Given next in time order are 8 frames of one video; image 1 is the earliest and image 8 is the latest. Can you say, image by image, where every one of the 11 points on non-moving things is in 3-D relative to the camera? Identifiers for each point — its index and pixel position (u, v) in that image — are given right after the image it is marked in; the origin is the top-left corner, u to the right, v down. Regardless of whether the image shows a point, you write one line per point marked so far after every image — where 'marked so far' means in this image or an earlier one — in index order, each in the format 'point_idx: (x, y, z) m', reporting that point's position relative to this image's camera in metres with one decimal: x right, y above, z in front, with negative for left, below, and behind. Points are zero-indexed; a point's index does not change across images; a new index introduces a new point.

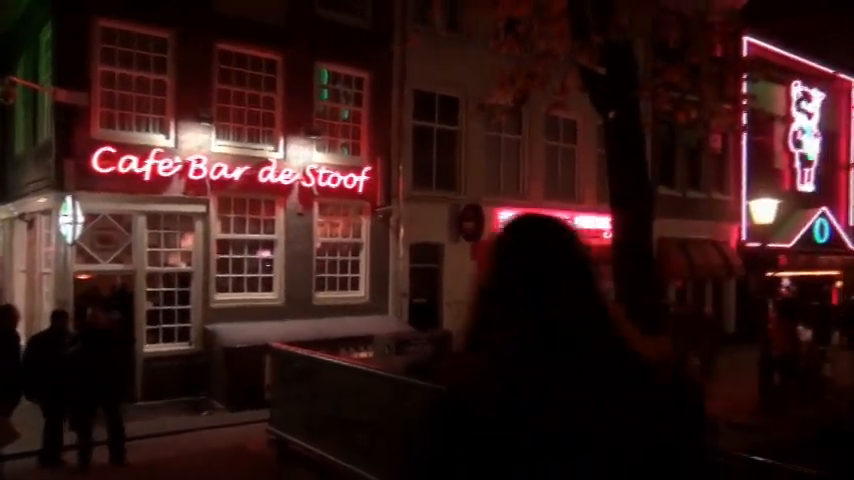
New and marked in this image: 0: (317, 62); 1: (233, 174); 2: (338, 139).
0: (-3.0, +4.8, +18.6) m
1: (-4.9, +1.6, +17.0) m
2: (-2.5, +2.8, +19.1) m
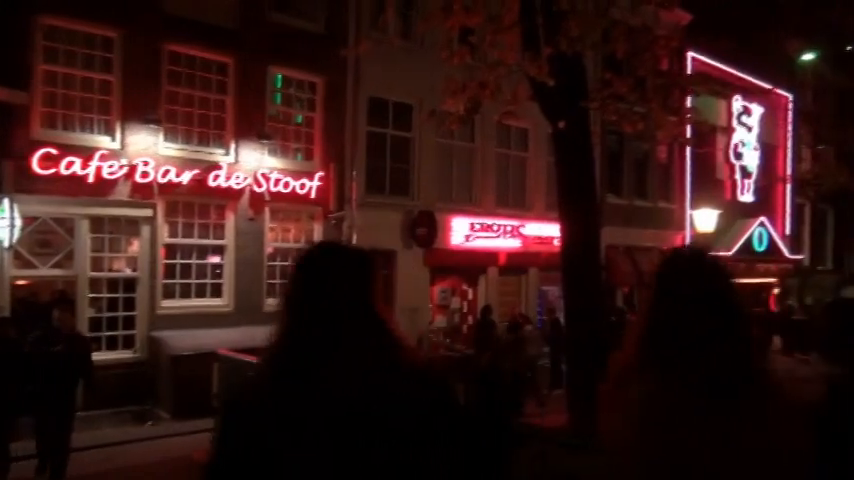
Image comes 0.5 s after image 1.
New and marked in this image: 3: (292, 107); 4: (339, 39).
0: (-4.2, +4.7, +18.4) m
1: (-6.0, +1.5, +16.7) m
2: (-3.8, +2.6, +18.9) m
3: (-3.7, +3.7, +19.0) m
4: (-2.5, +5.8, +19.7) m
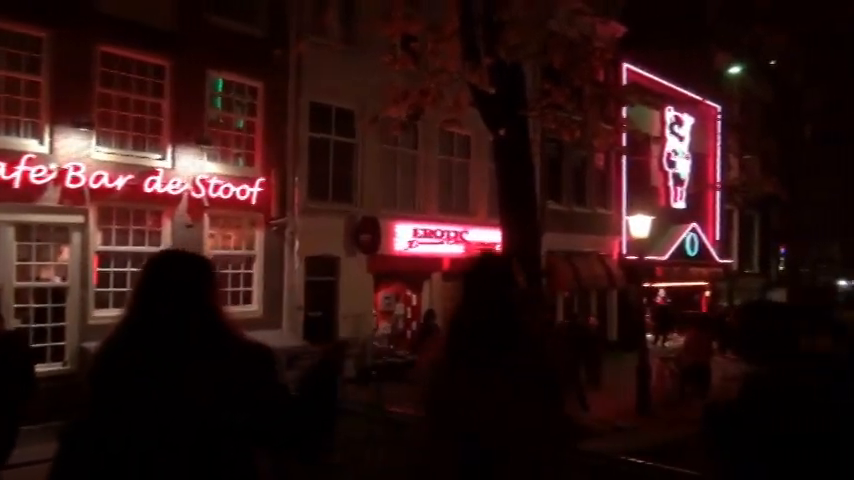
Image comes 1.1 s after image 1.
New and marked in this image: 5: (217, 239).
0: (-5.7, +4.5, +18.1) m
1: (-7.4, +1.4, +16.2) m
2: (-5.3, +2.4, +18.6) m
3: (-5.3, +3.5, +18.7) m
4: (-4.2, +5.6, +19.5) m
5: (-5.7, 0.0, +18.5) m
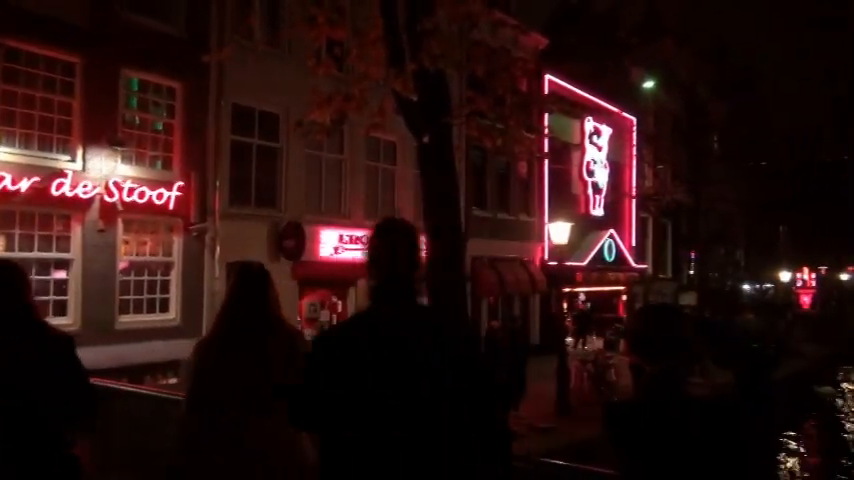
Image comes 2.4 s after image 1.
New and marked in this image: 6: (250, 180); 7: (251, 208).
0: (-7.7, +4.3, +17.4) m
1: (-9.1, +1.2, +15.3) m
2: (-7.3, +2.3, +17.9) m
3: (-7.3, +3.3, +18.0) m
4: (-6.3, +5.4, +19.0) m
5: (-7.7, -0.1, +17.7) m
6: (-5.1, +1.7, +19.8) m
7: (-5.1, +0.9, +19.7) m
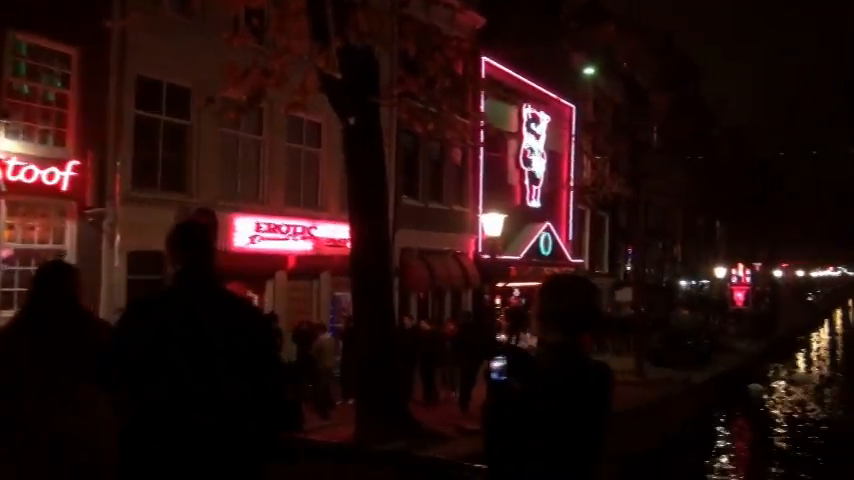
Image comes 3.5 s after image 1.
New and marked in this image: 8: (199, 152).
0: (-9.3, +4.7, +15.2) m
1: (-10.5, +1.6, +13.0) m
2: (-9.0, +2.6, +15.8) m
3: (-9.0, +3.7, +15.9) m
4: (-8.1, +5.8, +16.9) m
5: (-9.4, +0.2, +15.6) m
6: (-7.1, +2.1, +18.0) m
7: (-7.1, +1.3, +17.9) m
8: (-6.2, +2.4, +18.7) m
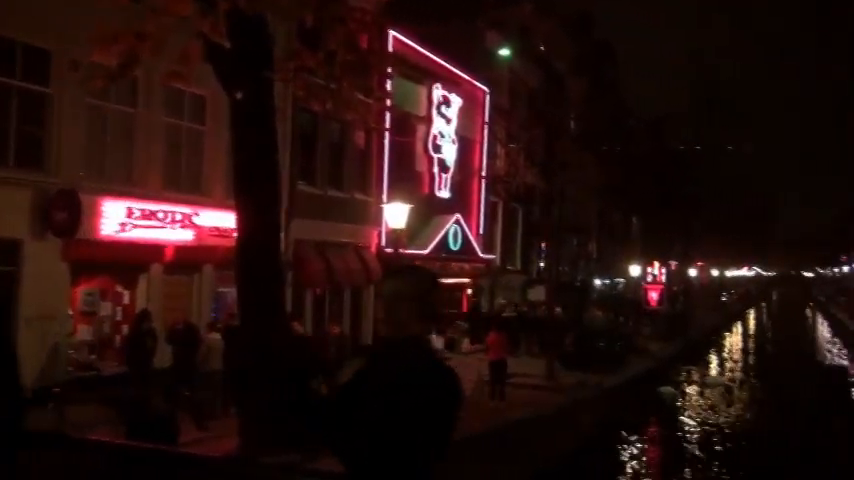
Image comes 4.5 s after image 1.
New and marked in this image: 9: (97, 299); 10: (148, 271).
0: (-11.2, +5.0, +12.5) m
1: (-12.1, +1.9, +10.2) m
2: (-11.0, +3.0, +13.1) m
3: (-11.0, +4.0, +13.2) m
4: (-10.2, +6.1, +14.4) m
5: (-11.4, +0.6, +12.9) m
6: (-9.4, +2.4, +15.5) m
7: (-9.4, +1.6, +15.5) m
8: (-8.6, +2.7, +16.3) m
9: (-8.4, -1.5, +17.7) m
10: (-7.4, -0.8, +18.6) m
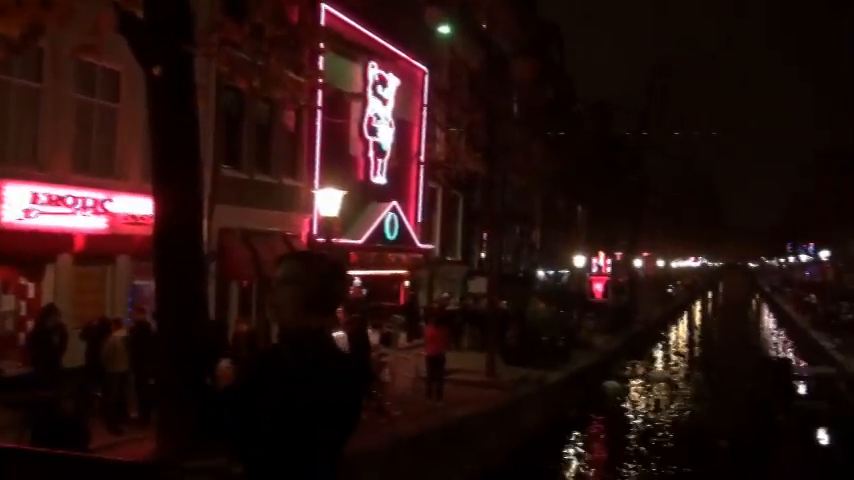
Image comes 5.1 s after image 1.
0: (-12.3, +5.2, +10.9) m
1: (-13.1, +2.1, +8.6) m
2: (-12.2, +3.2, +11.6) m
3: (-12.2, +4.2, +11.6) m
4: (-11.4, +6.4, +12.8) m
5: (-12.6, +0.8, +11.4) m
6: (-10.7, +2.7, +14.1) m
7: (-10.7, +1.8, +14.0) m
8: (-10.0, +2.9, +14.9) m
9: (-9.8, -1.2, +16.4) m
10: (-8.9, -0.5, +17.4) m
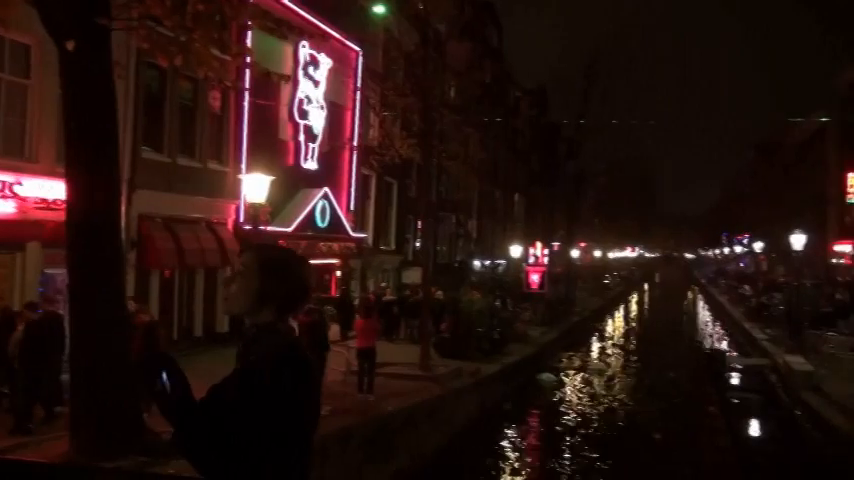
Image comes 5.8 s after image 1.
0: (-13.3, +5.5, +9.7) m
1: (-14.0, +2.3, +7.3) m
2: (-13.3, +3.5, +10.3) m
3: (-13.2, +4.5, +10.4) m
4: (-12.6, +6.6, +11.6) m
5: (-13.6, +1.1, +10.2) m
6: (-12.0, +3.0, +12.9) m
7: (-11.9, +2.1, +12.9) m
8: (-11.3, +3.2, +13.8) m
9: (-11.3, -0.9, +15.3) m
10: (-10.4, -0.2, +16.4) m
